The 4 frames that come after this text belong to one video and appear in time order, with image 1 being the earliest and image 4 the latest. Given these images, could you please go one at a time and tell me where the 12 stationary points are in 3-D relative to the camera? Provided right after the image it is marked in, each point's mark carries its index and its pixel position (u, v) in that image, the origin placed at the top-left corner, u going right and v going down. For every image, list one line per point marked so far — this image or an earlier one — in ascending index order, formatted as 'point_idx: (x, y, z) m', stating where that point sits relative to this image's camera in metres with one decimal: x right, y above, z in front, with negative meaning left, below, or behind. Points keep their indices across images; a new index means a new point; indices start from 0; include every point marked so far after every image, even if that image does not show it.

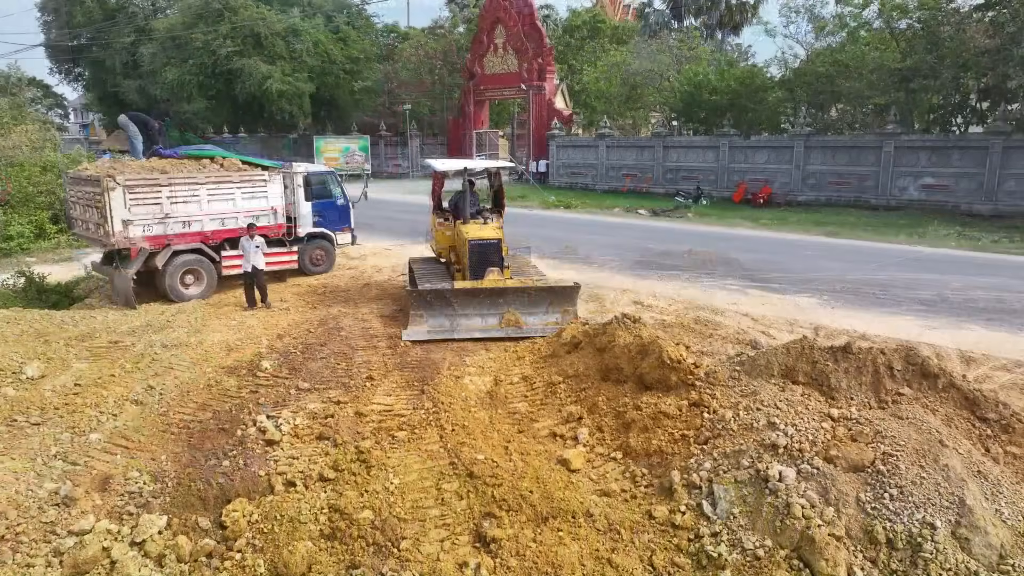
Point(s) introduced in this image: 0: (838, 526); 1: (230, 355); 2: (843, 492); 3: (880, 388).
0: (+1.9, -1.4, +4.2) m
1: (-3.2, -0.7, +8.2) m
2: (+2.0, -1.2, +4.4) m
3: (+2.6, -0.7, +5.2) m
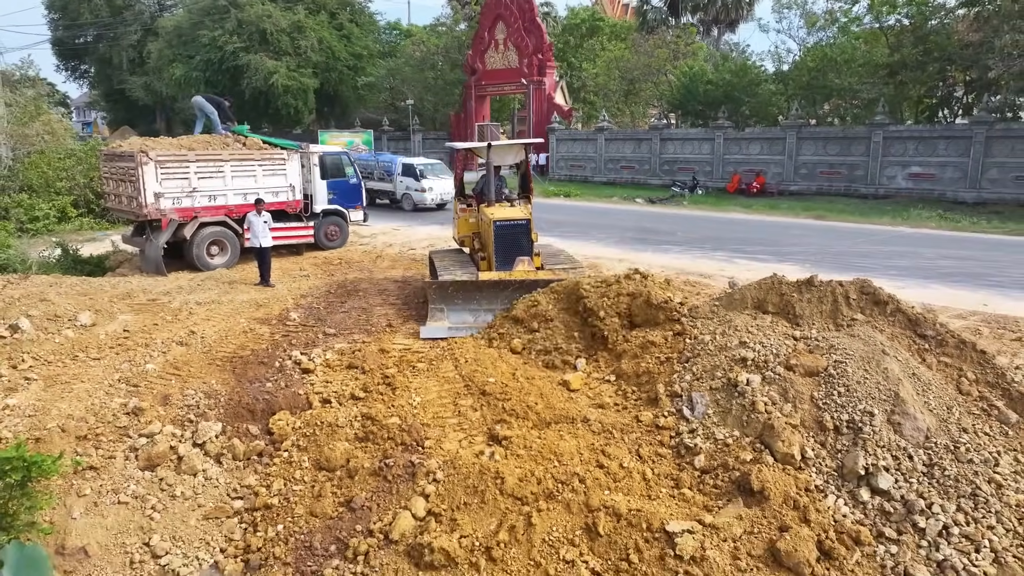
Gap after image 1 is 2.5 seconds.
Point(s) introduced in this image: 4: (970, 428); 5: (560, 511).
0: (+2.0, -0.9, +5.0) m
1: (-3.2, -0.3, +9.0) m
2: (+2.1, -0.7, +5.2) m
3: (+2.7, -0.2, +6.0) m
4: (+3.0, -0.9, +4.9) m
5: (+0.3, -1.4, +4.7) m
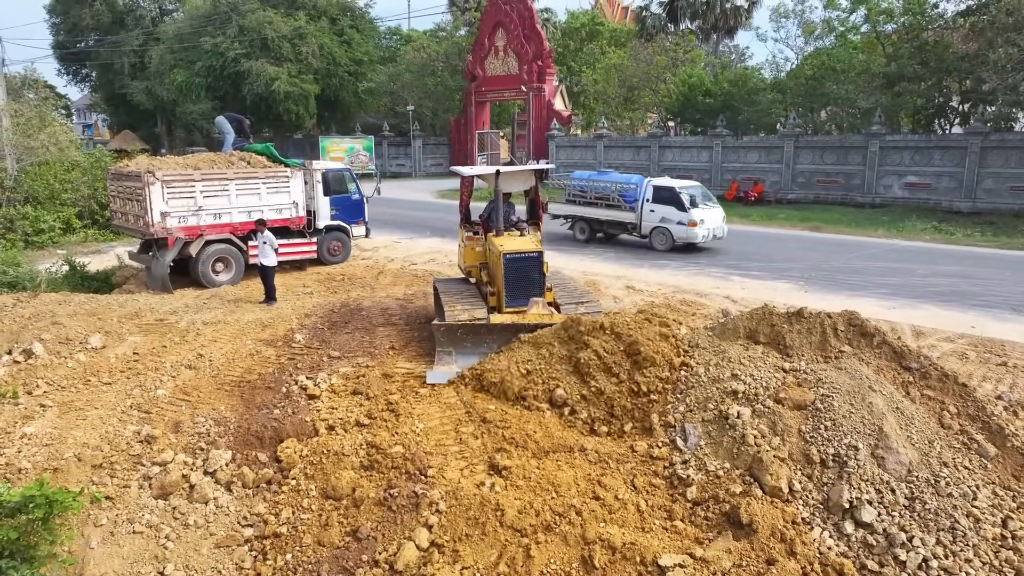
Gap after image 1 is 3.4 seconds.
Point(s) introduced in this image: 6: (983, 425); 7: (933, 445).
0: (+2.0, -1.2, +5.2) m
1: (-3.2, -0.5, +9.2) m
2: (+2.1, -1.0, +5.4) m
3: (+2.7, -0.5, +6.2) m
4: (+3.0, -1.2, +5.1) m
5: (+0.3, -1.7, +4.9) m
6: (+3.5, -1.0, +5.4) m
7: (+3.0, -1.1, +5.2) m
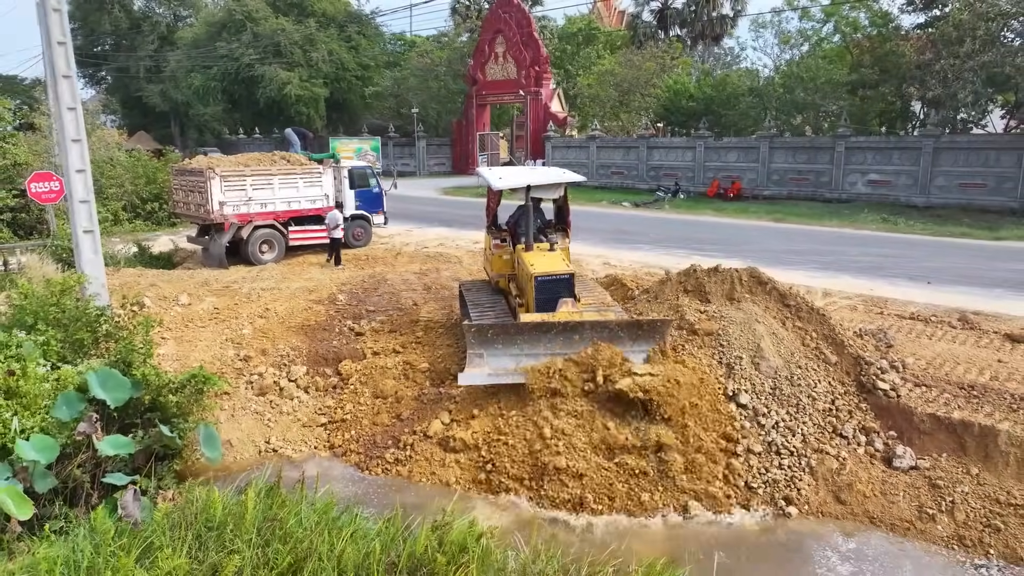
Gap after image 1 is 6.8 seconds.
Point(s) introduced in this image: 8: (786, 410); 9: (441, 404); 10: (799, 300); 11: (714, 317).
0: (+1.9, -0.7, +7.6) m
1: (-3.2, -0.1, +11.6) m
2: (+2.0, -0.6, +7.8) m
3: (+2.6, -0.1, +8.6) m
4: (+3.0, -0.8, +7.4) m
5: (+0.2, -1.3, +7.2) m
6: (+3.4, -0.6, +7.8) m
7: (+2.9, -0.7, +7.6) m
8: (+2.6, -1.1, +7.0) m
9: (-0.7, -1.2, +7.6) m
10: (+3.4, -0.1, +8.4) m
11: (+2.3, -0.3, +8.1) m
